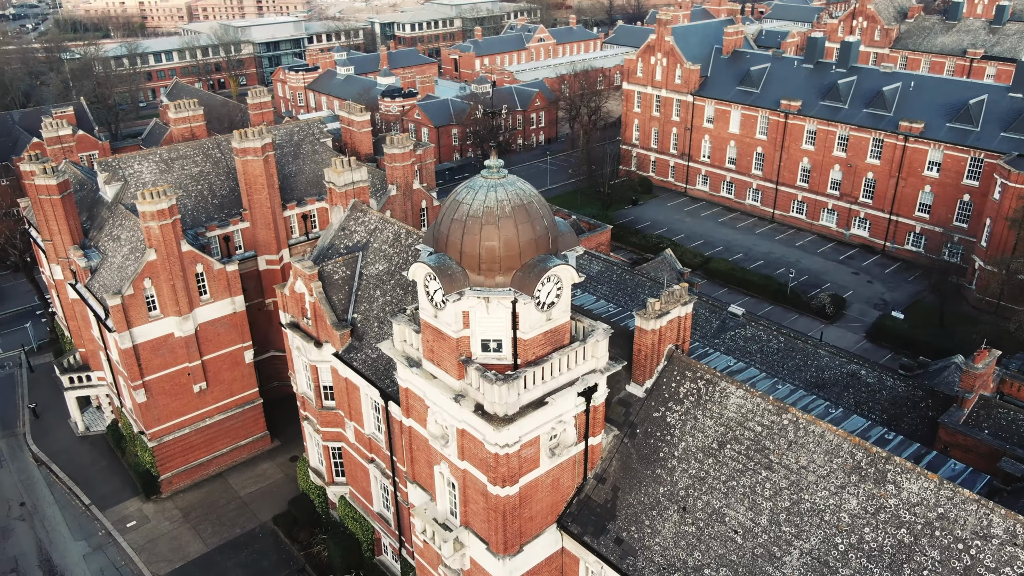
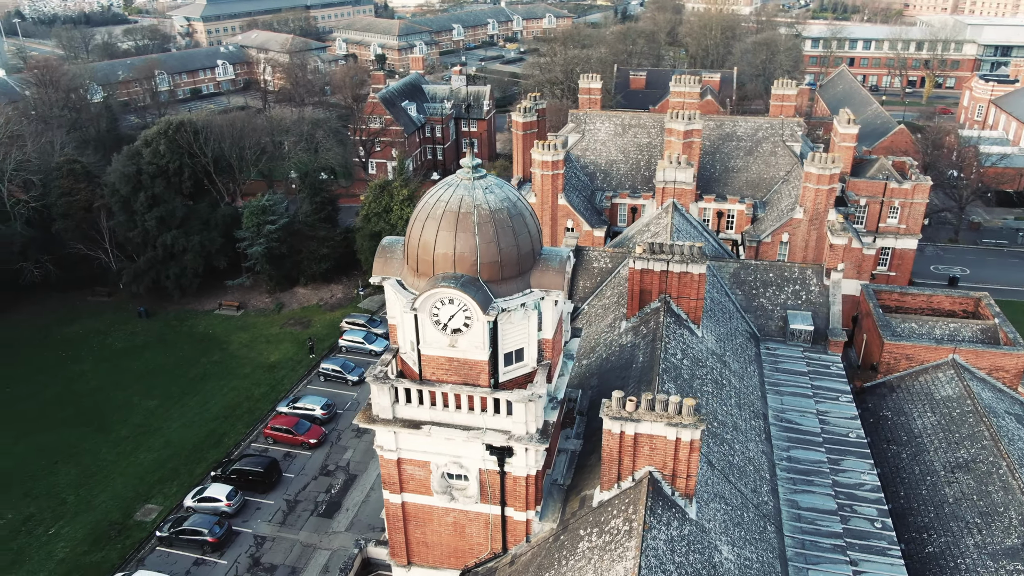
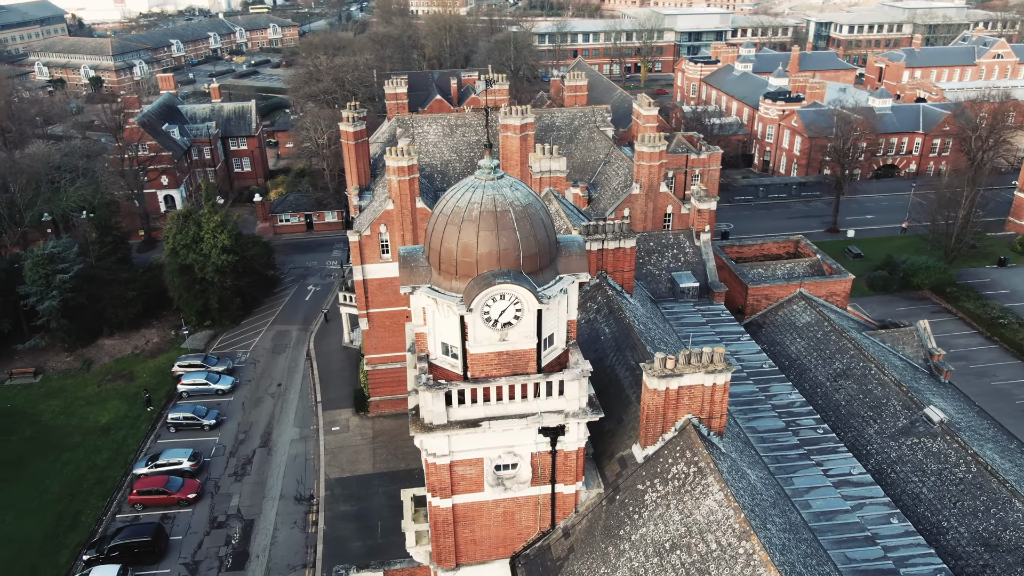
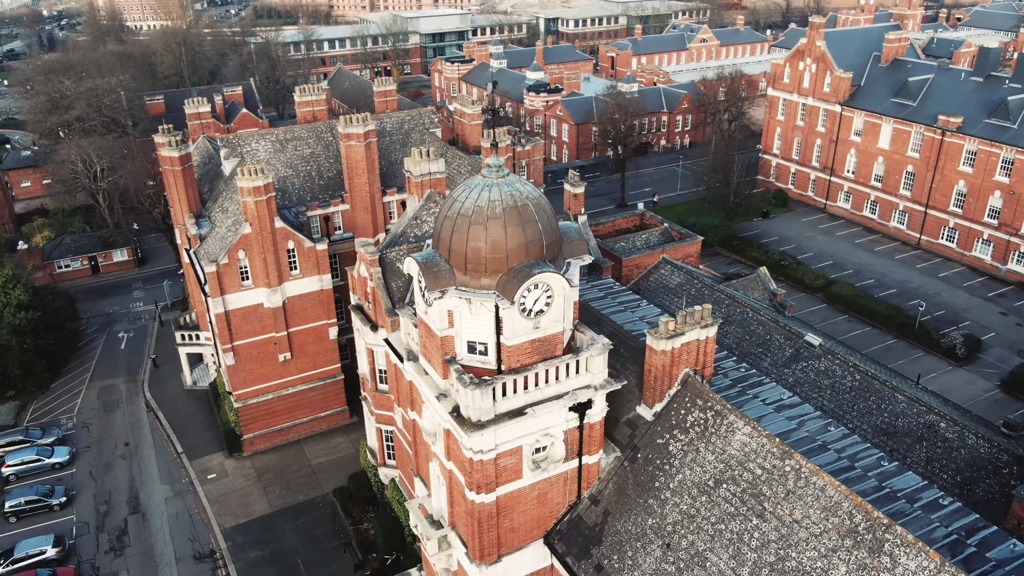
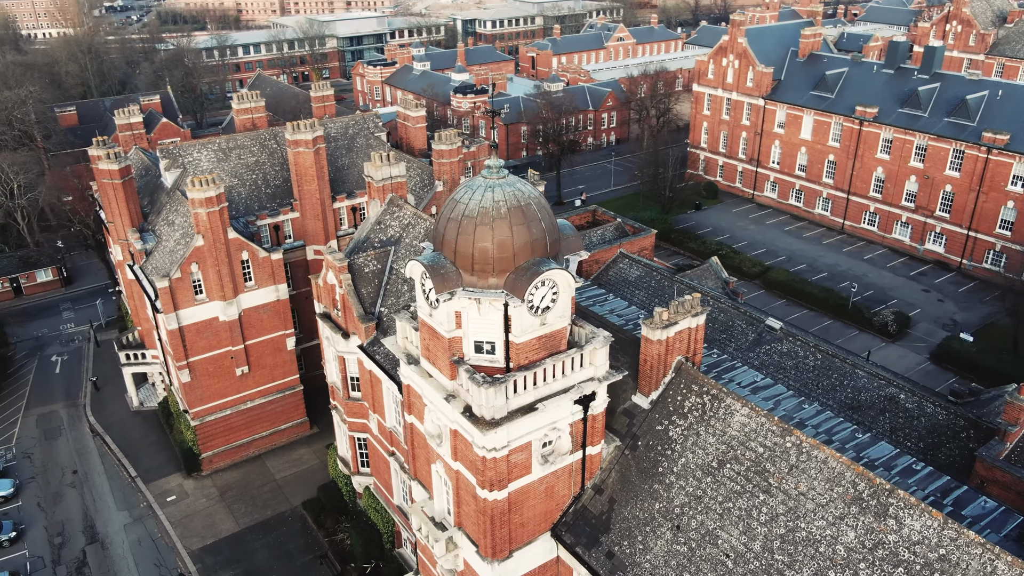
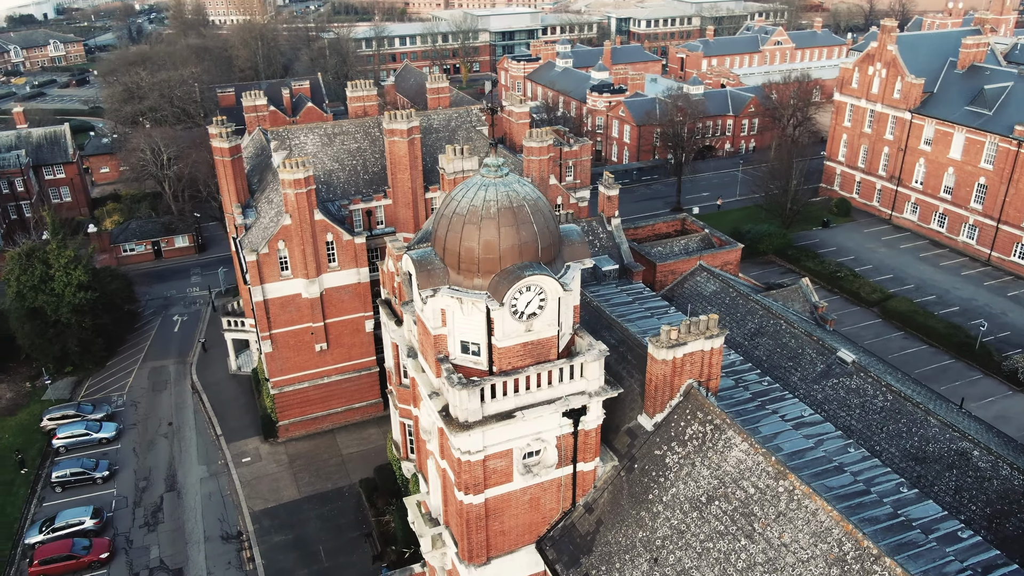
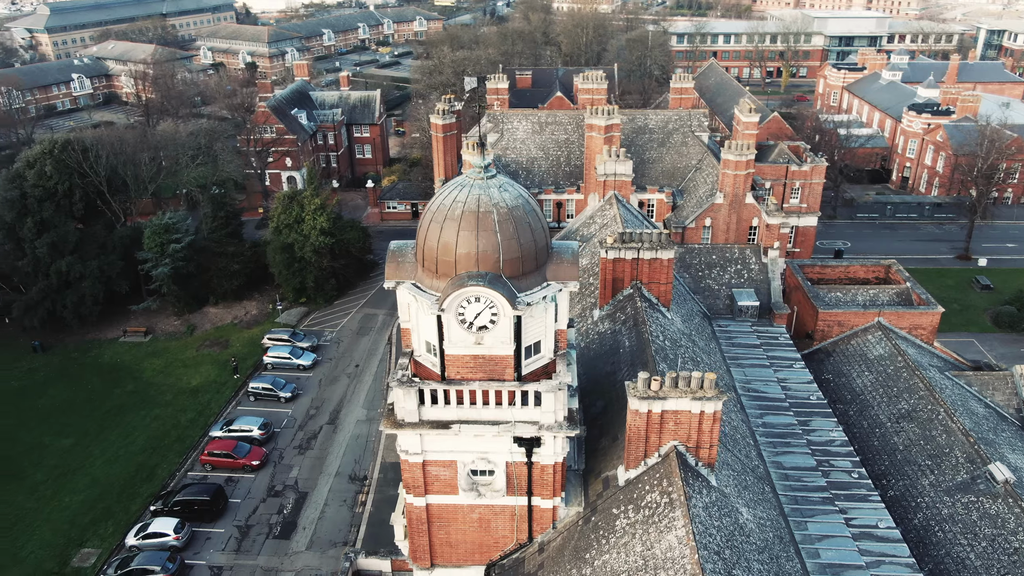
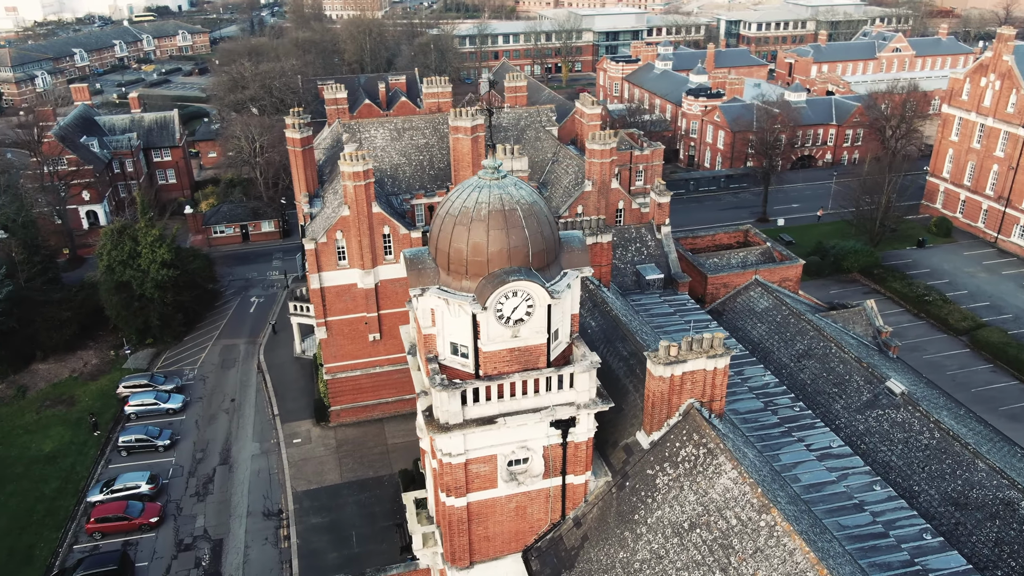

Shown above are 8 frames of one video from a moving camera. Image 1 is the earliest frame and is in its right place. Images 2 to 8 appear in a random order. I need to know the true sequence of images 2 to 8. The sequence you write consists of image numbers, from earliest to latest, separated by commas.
5, 4, 6, 8, 3, 7, 2
